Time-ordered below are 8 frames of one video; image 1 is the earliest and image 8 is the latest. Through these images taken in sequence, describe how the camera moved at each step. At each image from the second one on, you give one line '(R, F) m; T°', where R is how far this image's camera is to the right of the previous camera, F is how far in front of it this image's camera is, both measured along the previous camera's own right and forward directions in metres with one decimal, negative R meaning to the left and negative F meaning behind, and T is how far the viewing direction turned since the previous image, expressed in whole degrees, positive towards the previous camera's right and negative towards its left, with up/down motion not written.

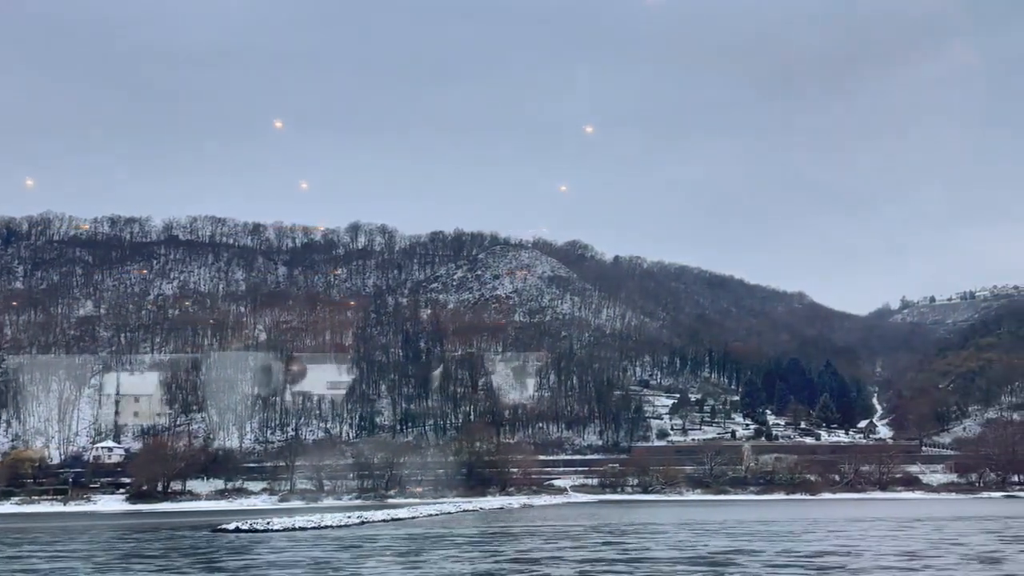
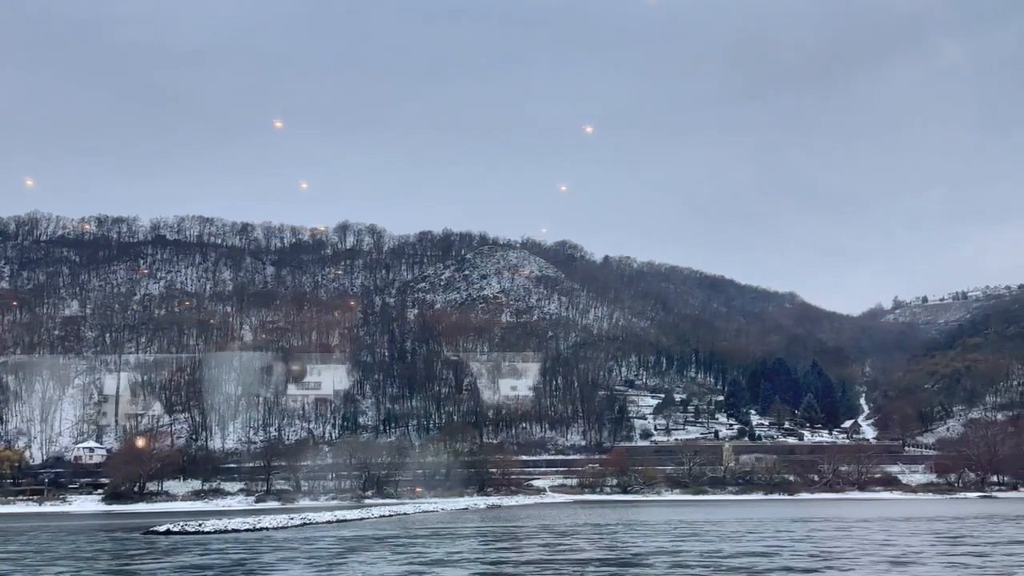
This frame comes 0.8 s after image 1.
(+1.0, +0.1) m; 0°
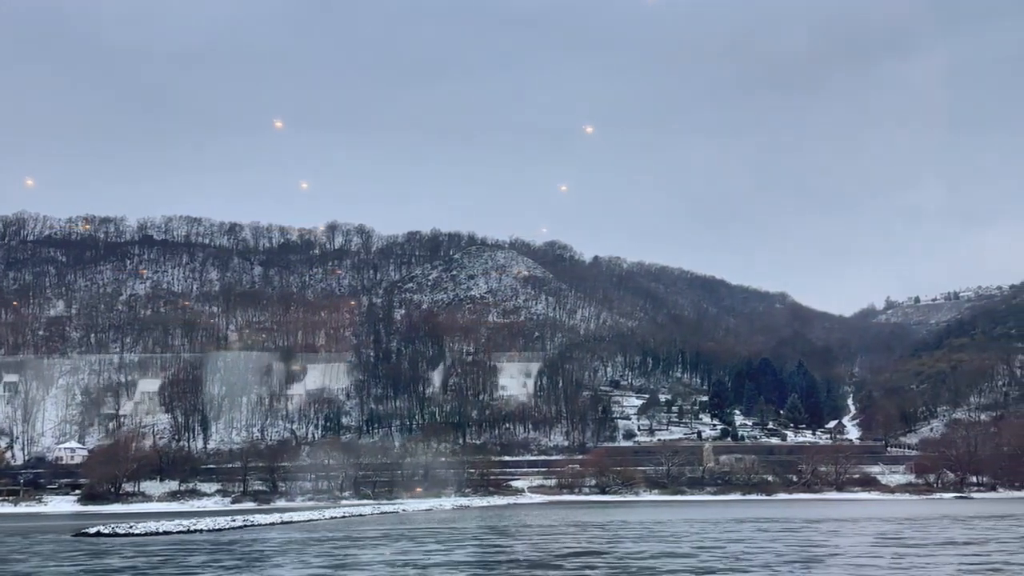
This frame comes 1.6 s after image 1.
(+1.0, 0.0) m; 0°
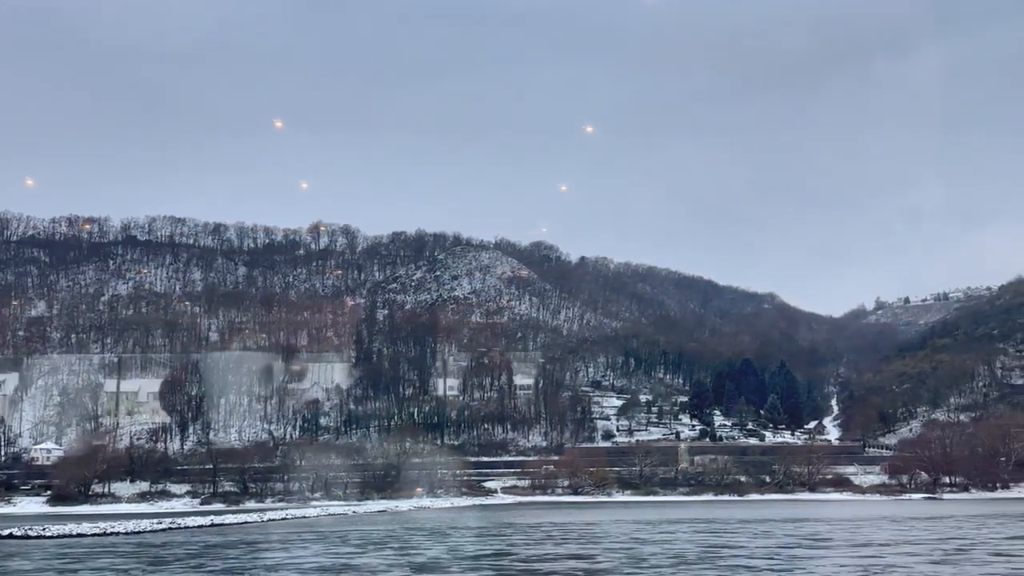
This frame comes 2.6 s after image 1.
(+1.3, 0.0) m; 0°
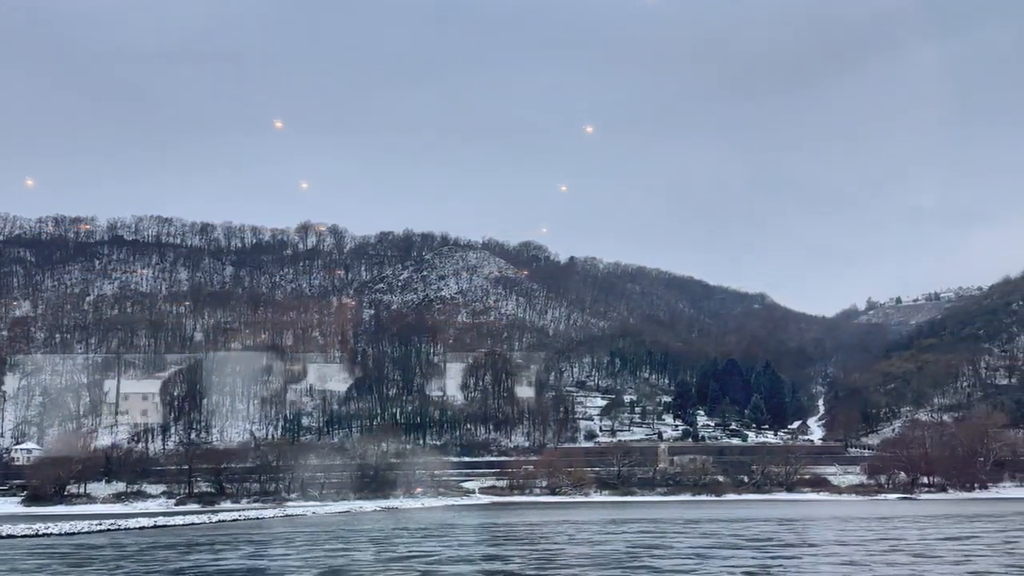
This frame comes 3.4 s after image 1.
(+1.0, 0.0) m; 0°
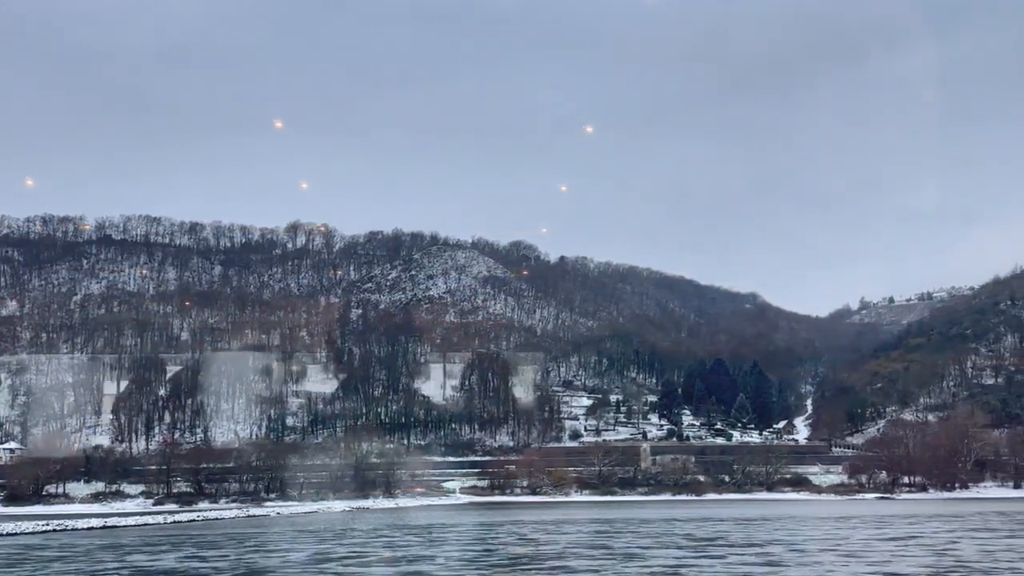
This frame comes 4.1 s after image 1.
(+0.9, 0.0) m; 0°
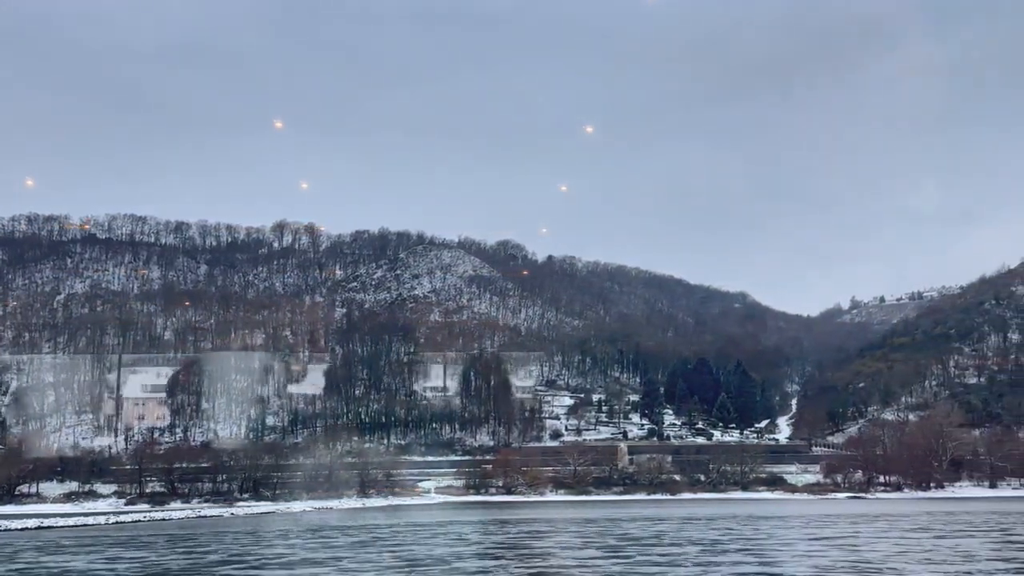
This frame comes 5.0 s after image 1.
(+1.2, 0.0) m; 0°
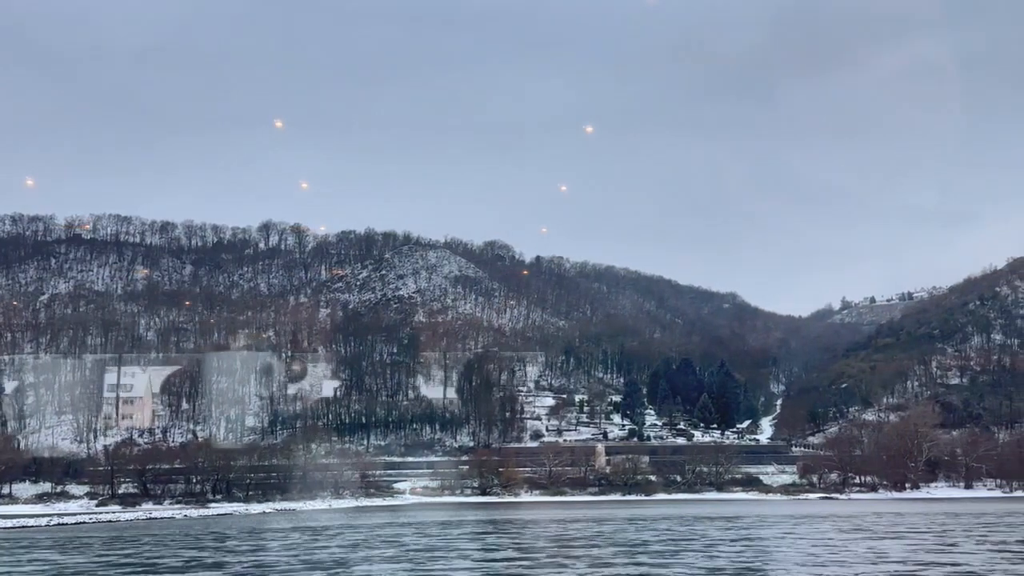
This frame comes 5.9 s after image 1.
(+1.2, 0.0) m; 0°
